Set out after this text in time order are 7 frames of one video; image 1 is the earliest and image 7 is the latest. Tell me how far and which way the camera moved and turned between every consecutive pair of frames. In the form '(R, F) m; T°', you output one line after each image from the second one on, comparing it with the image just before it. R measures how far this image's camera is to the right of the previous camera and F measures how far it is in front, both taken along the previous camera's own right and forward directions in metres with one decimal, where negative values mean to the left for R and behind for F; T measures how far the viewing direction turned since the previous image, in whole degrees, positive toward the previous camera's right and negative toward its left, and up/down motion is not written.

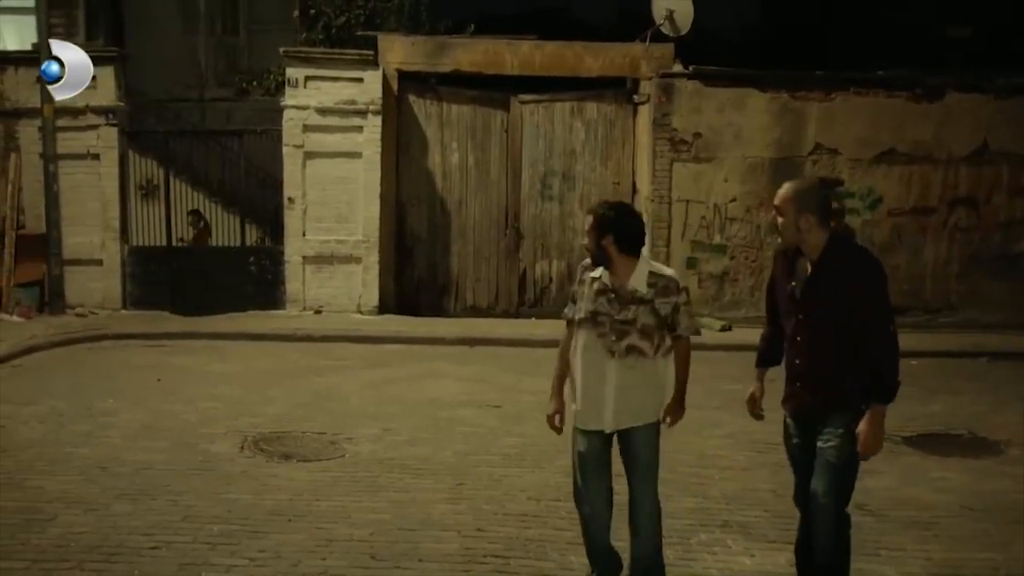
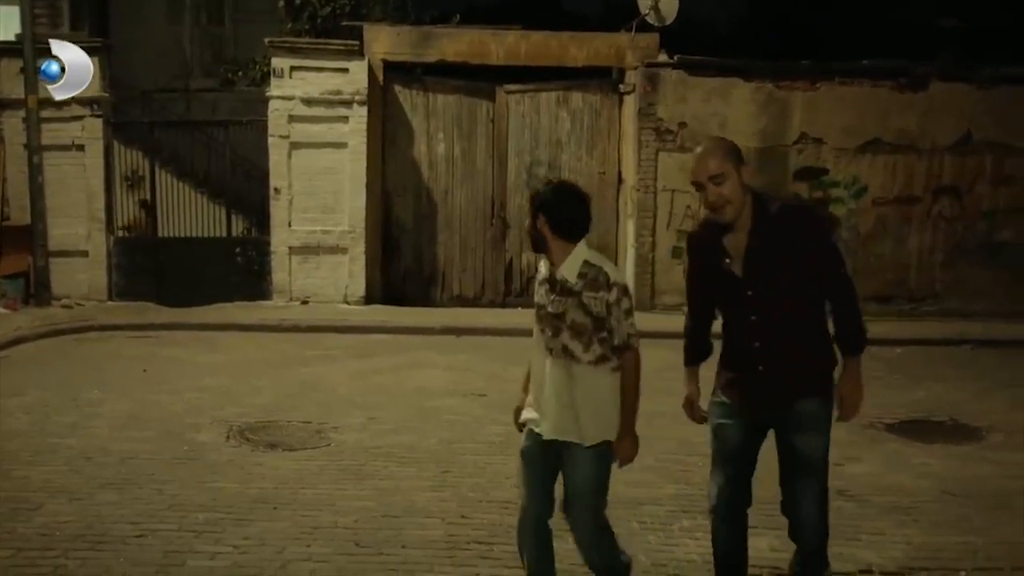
(0.0, 0.0) m; +1°
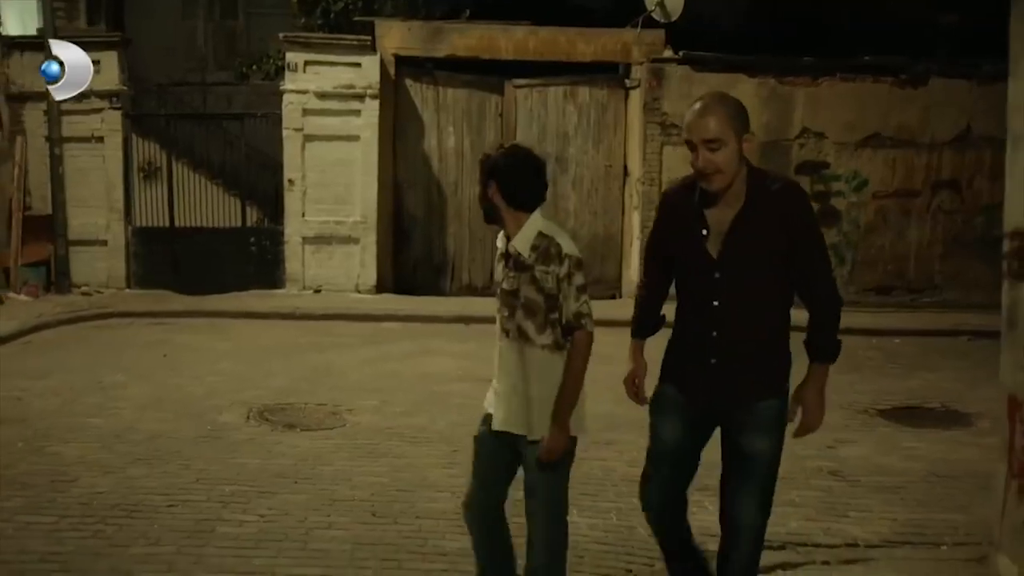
(0.0, -0.3) m; 0°
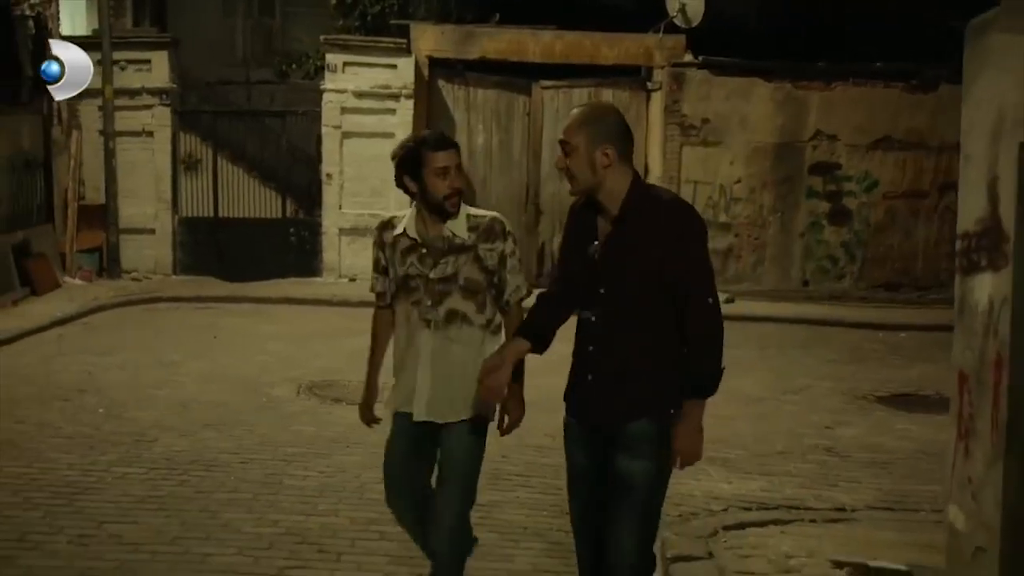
(0.0, -0.8) m; -1°
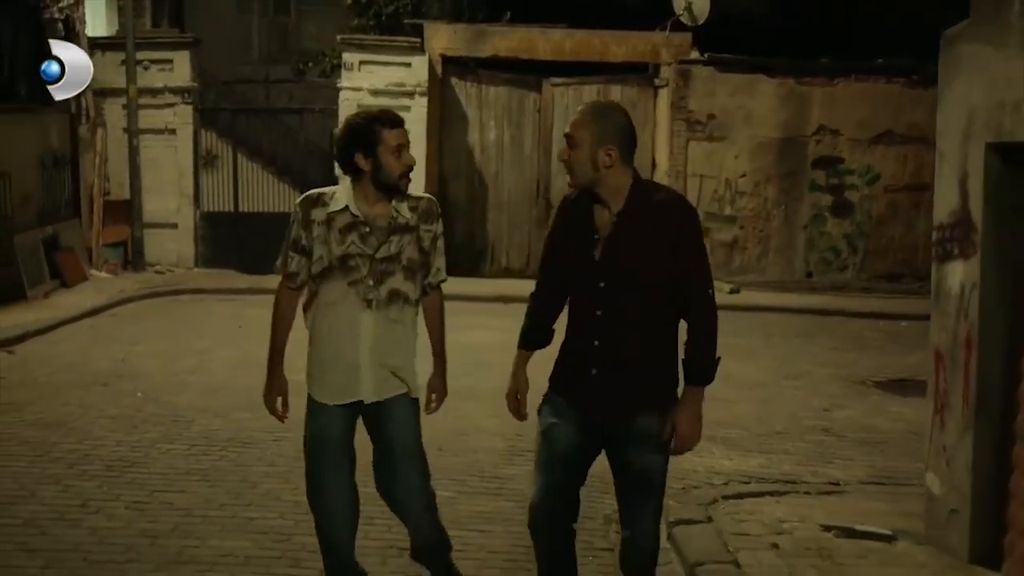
(0.0, -0.4) m; 0°
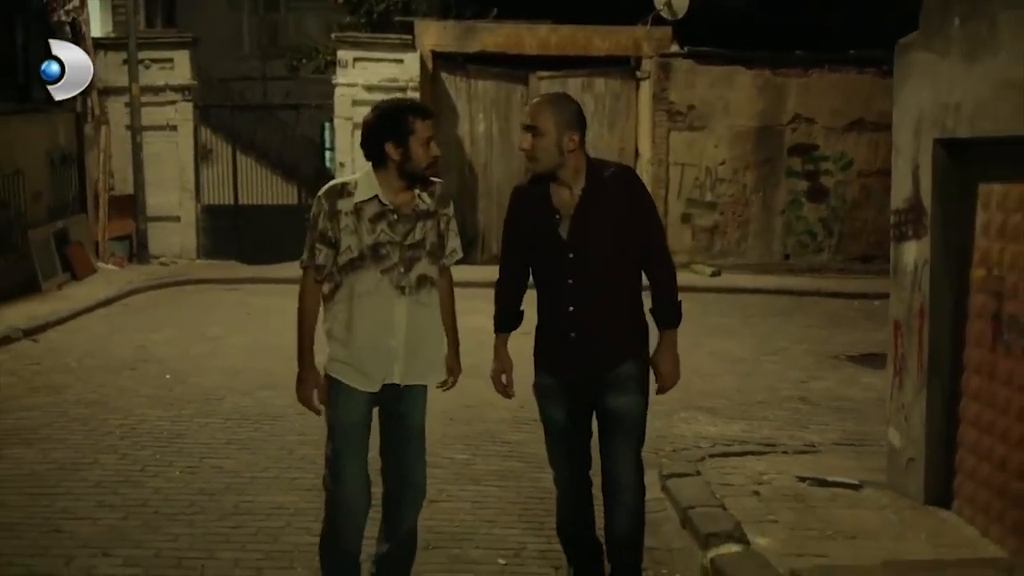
(-0.1, -0.7) m; +1°
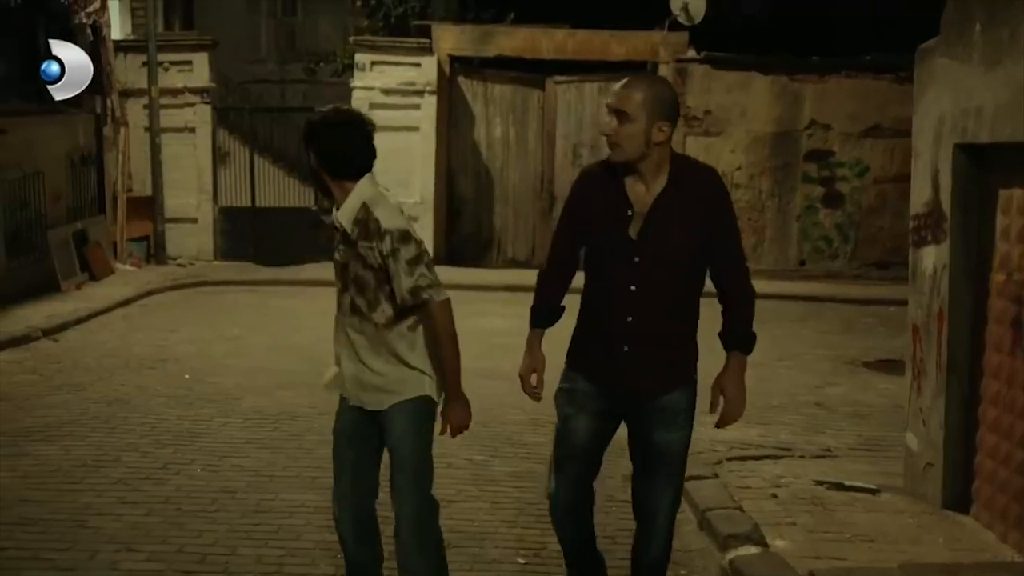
(0.0, 0.0) m; -1°
